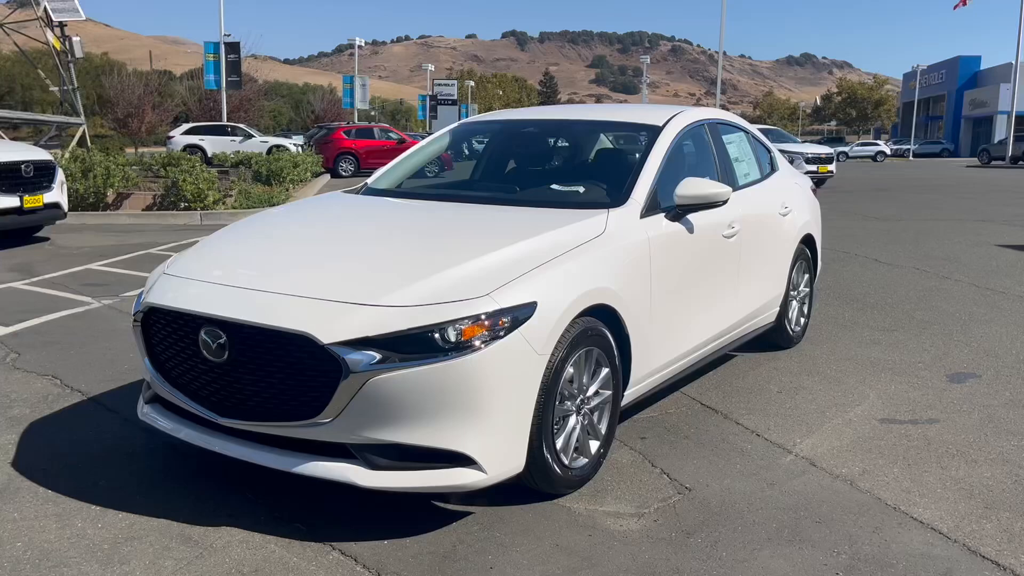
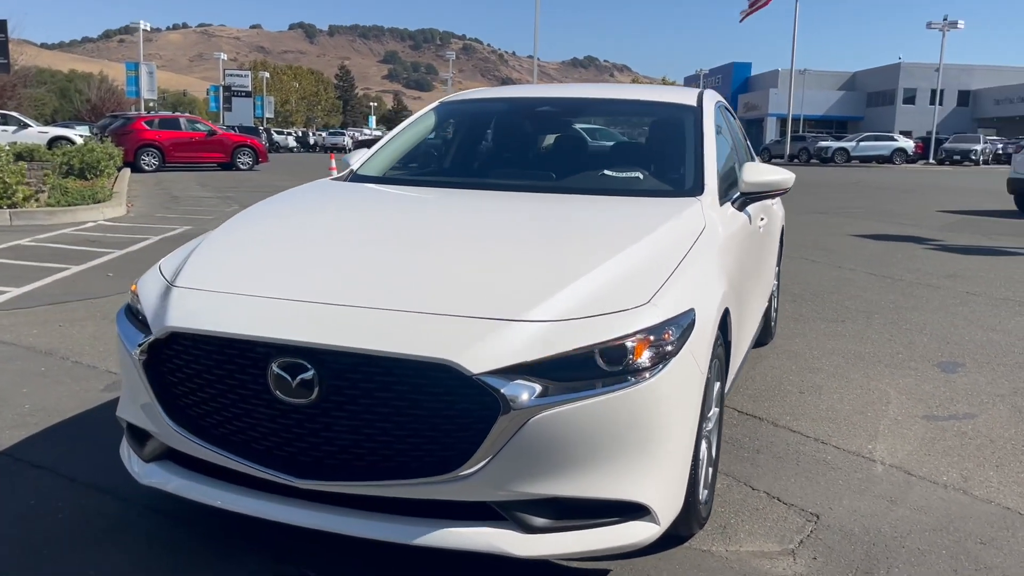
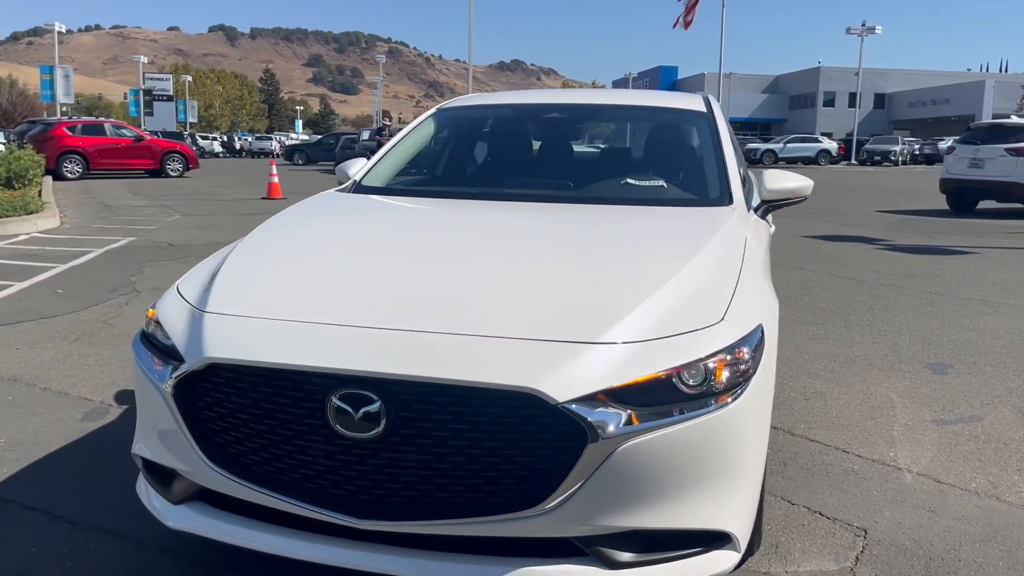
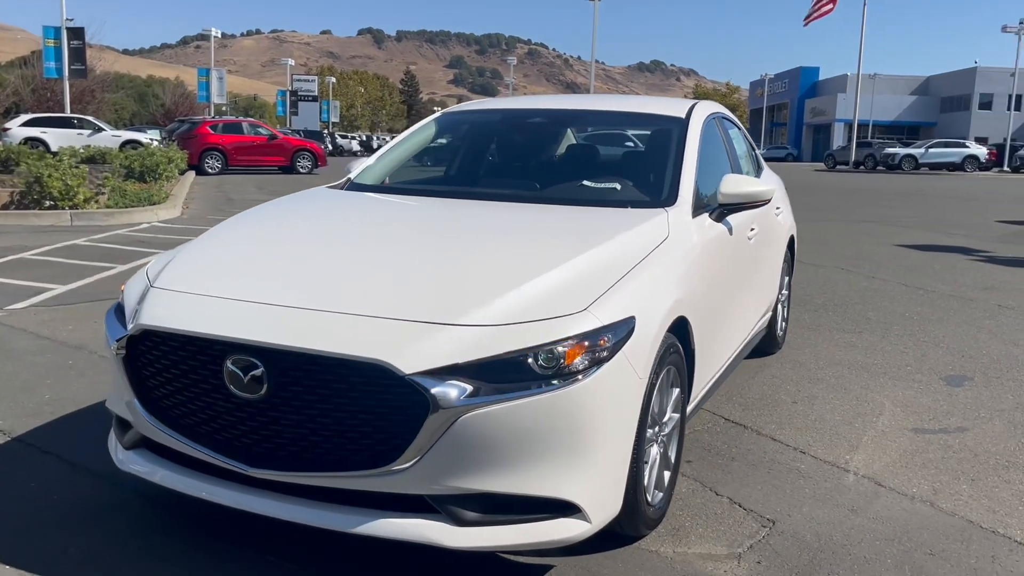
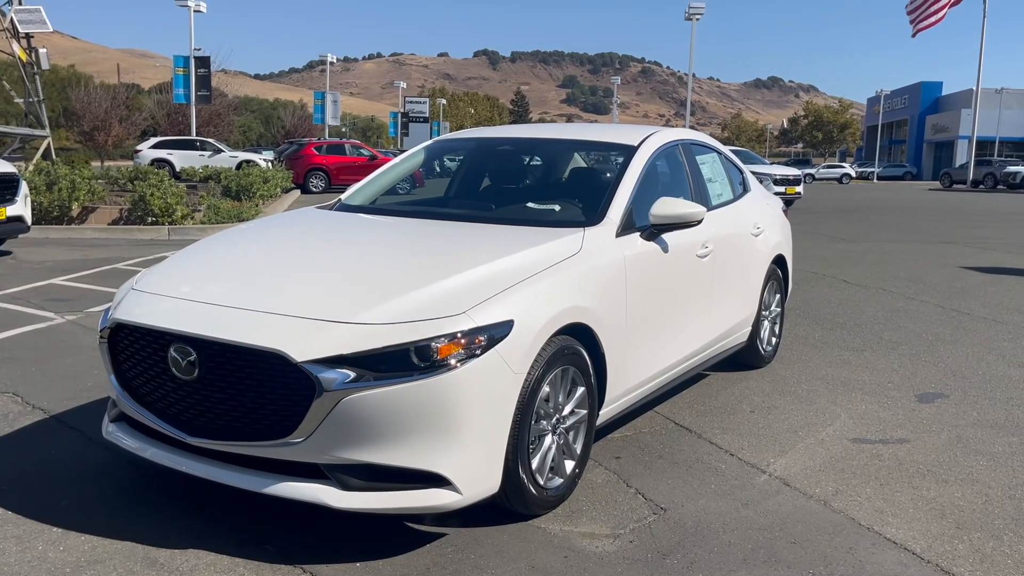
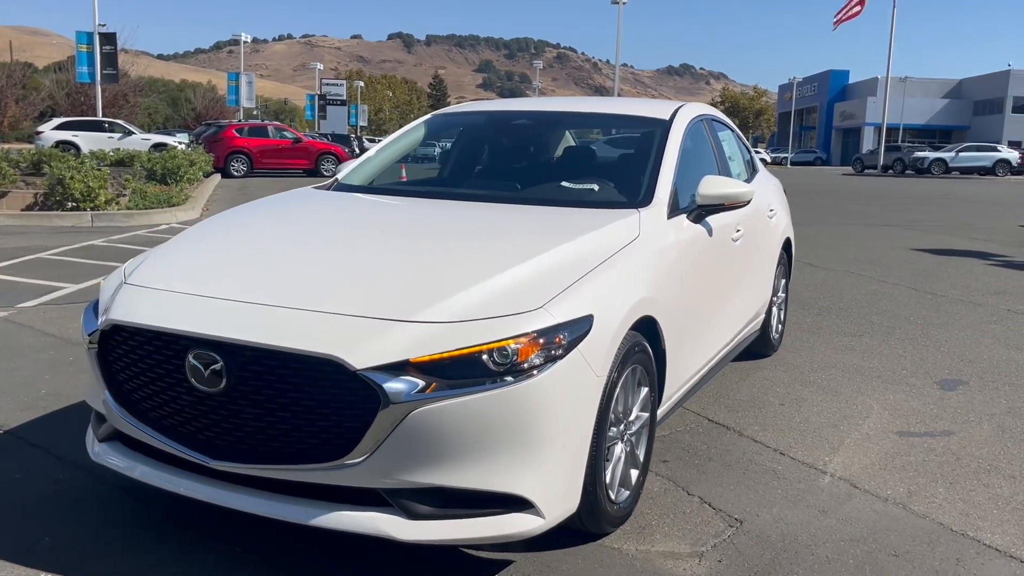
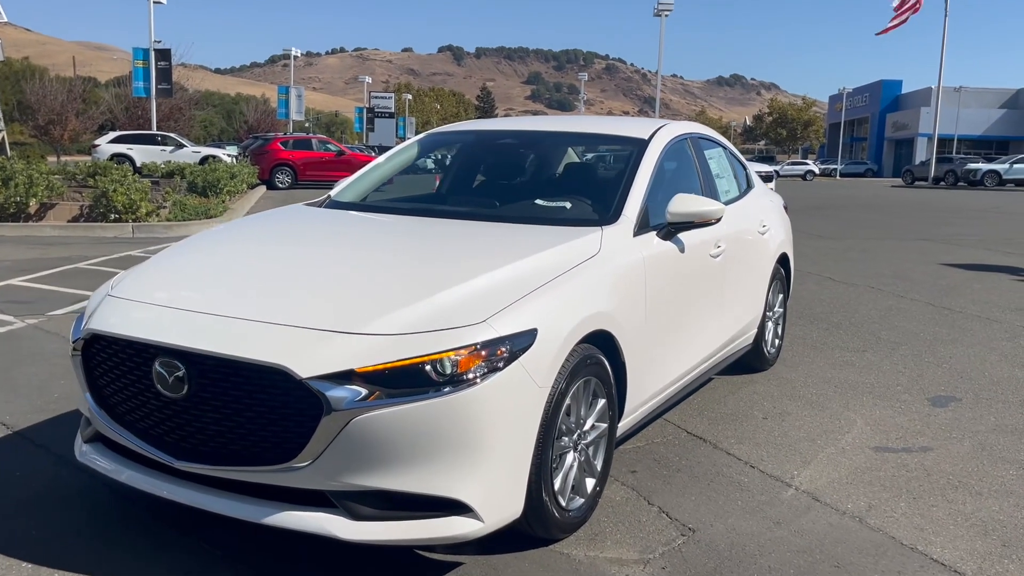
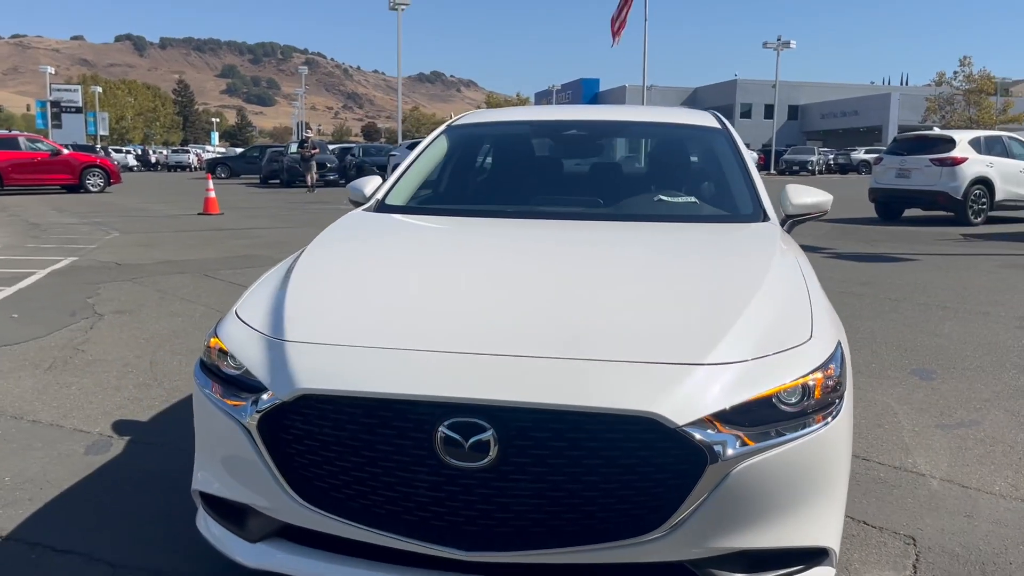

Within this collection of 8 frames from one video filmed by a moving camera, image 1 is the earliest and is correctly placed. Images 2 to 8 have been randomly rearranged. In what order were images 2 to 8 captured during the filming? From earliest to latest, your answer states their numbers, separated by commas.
5, 7, 6, 4, 2, 3, 8
